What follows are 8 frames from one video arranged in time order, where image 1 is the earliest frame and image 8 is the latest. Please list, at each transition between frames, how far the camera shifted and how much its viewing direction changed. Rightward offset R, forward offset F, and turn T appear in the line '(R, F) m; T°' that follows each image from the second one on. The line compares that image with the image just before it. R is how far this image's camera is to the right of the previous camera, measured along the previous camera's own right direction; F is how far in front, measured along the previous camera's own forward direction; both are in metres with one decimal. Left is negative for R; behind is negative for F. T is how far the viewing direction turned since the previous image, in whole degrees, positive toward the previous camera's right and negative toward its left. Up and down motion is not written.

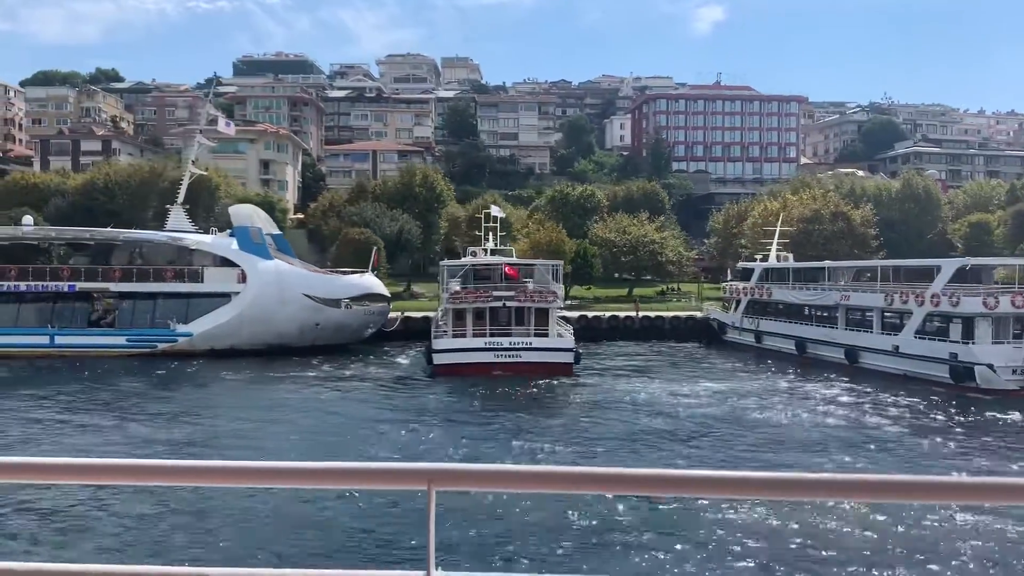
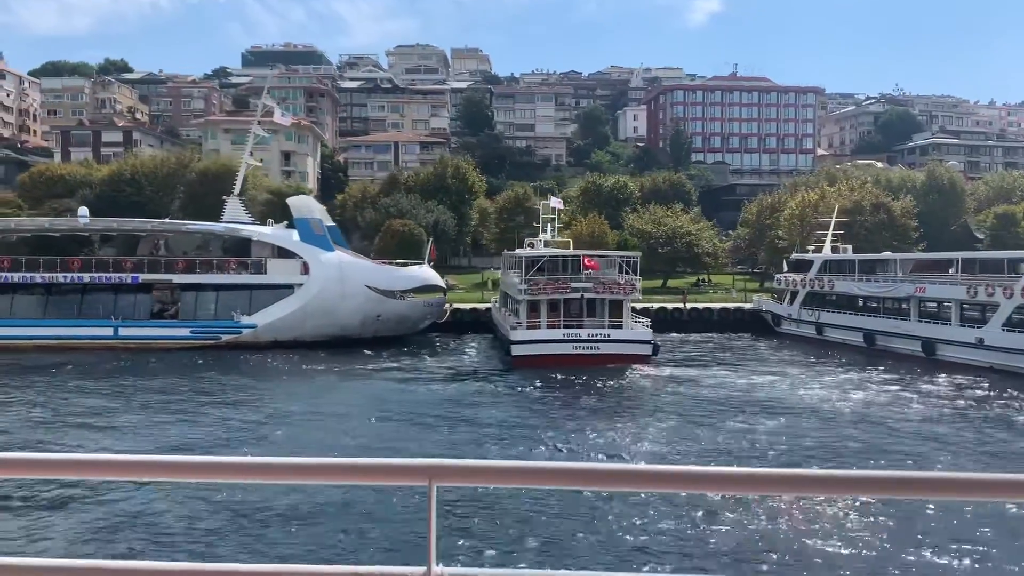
(-1.8, +0.1) m; 0°
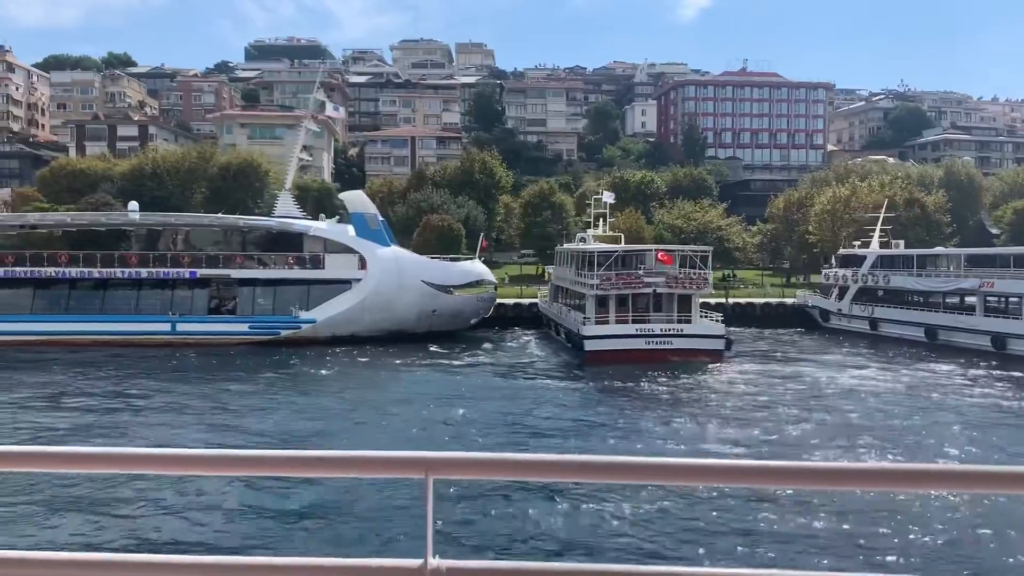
(-1.8, +0.1) m; 0°
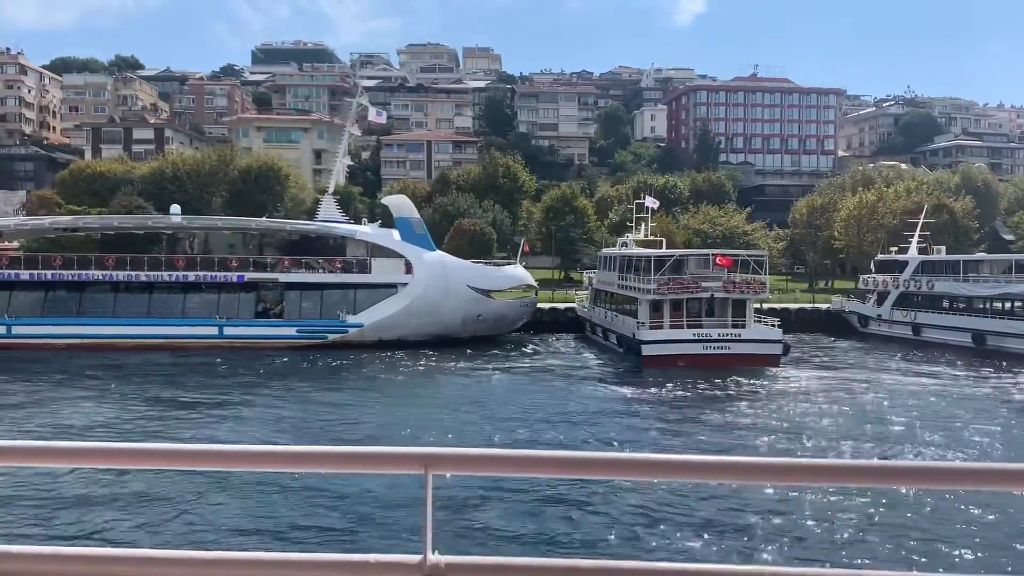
(-1.3, 0.0) m; 0°
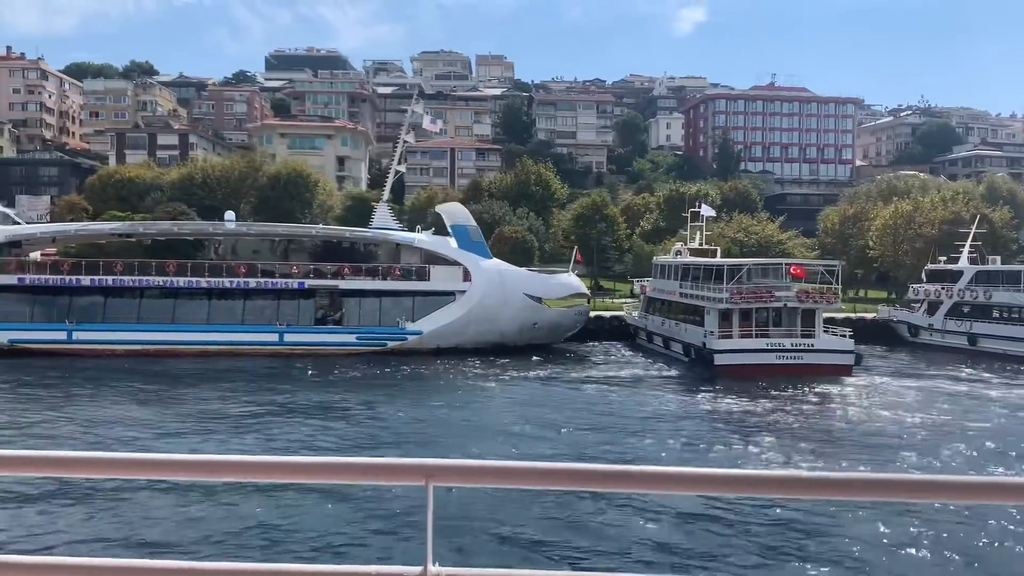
(-1.5, 0.0) m; 0°
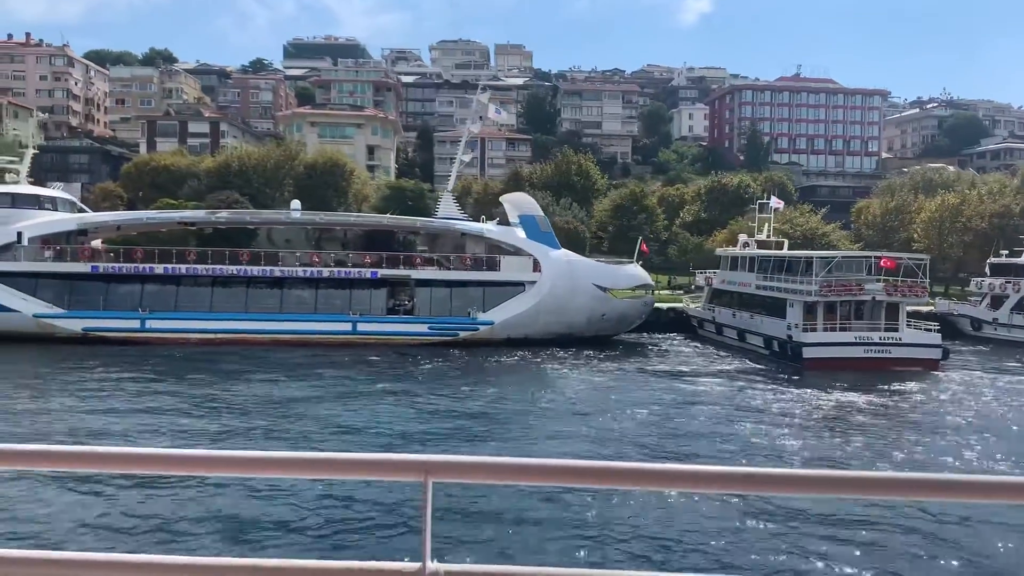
(-1.8, +0.1) m; 0°
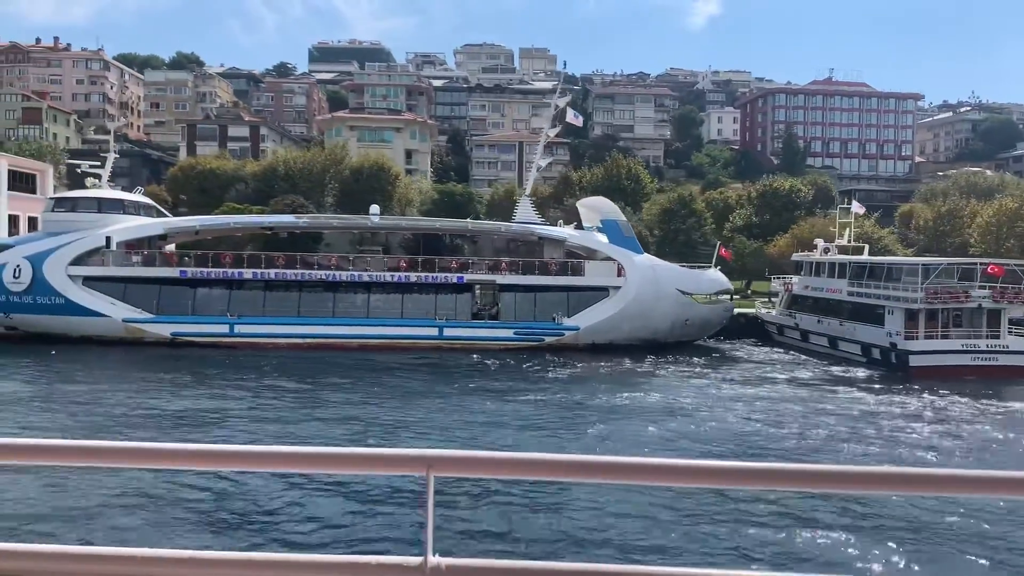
(-2.0, 0.0) m; -1°
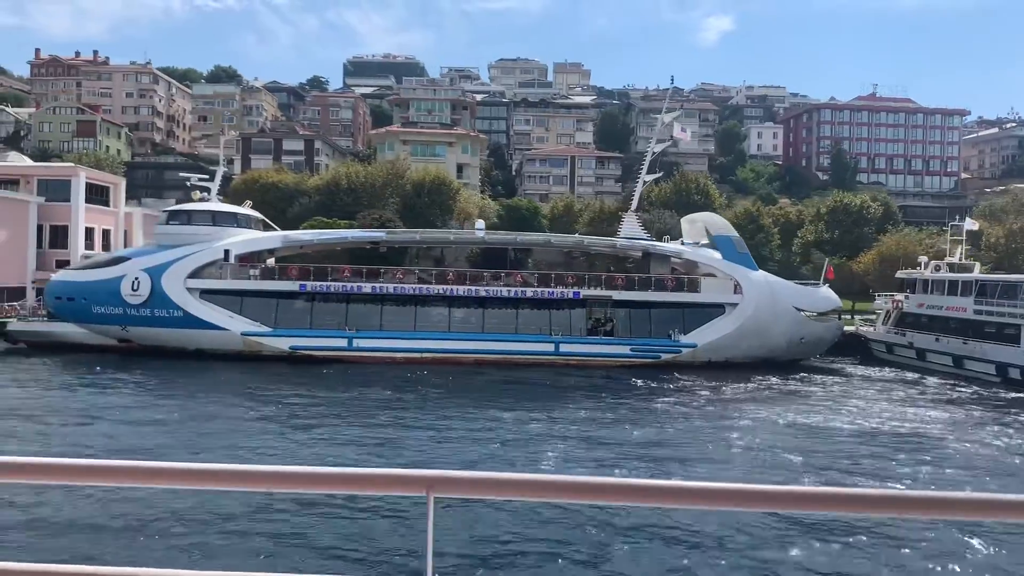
(-2.7, +0.1) m; -1°
